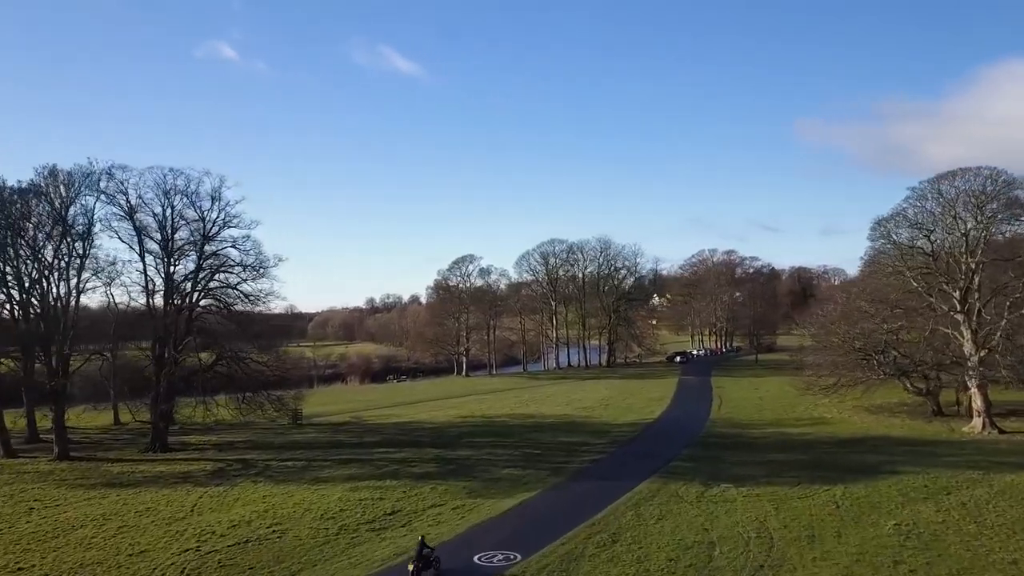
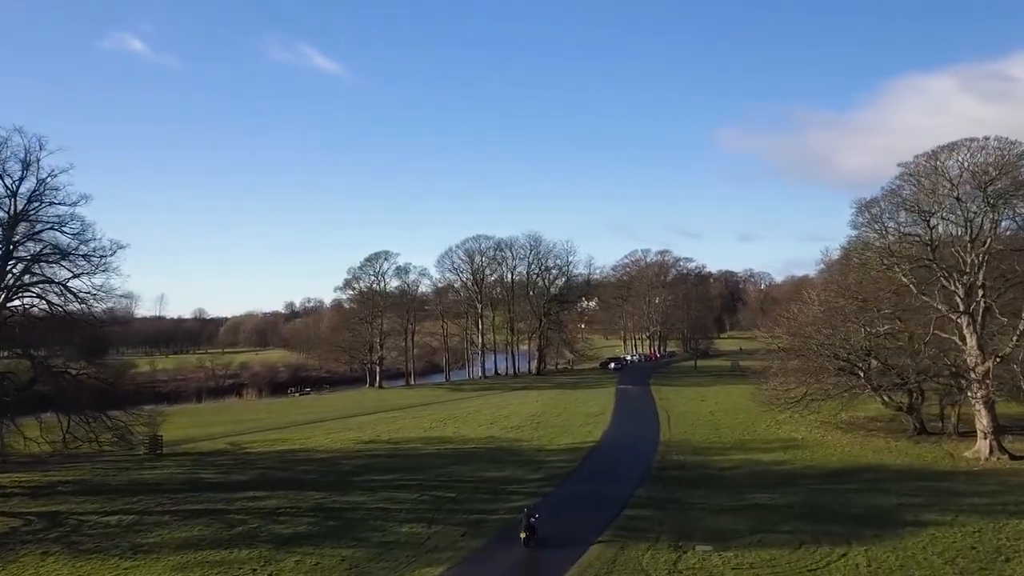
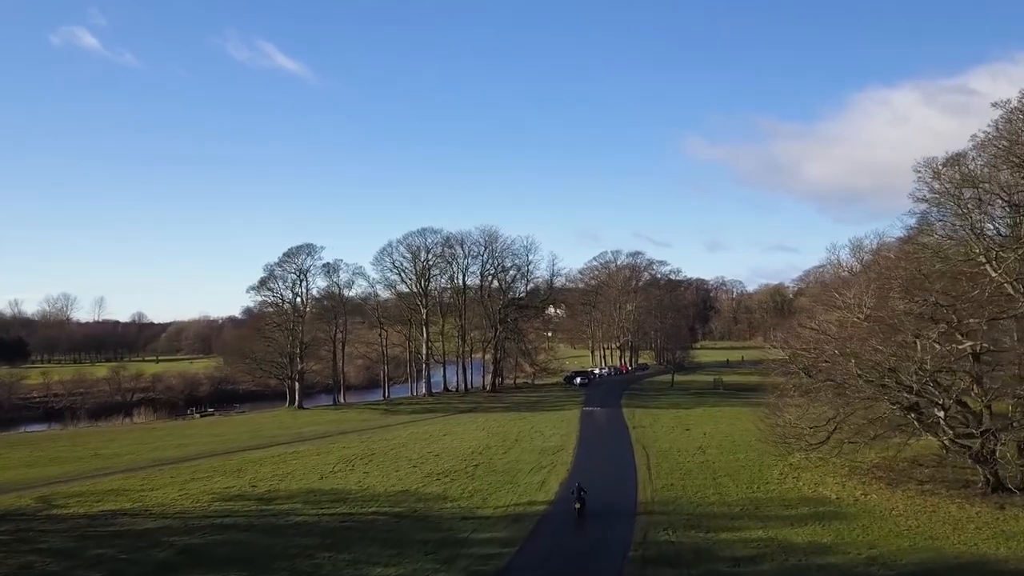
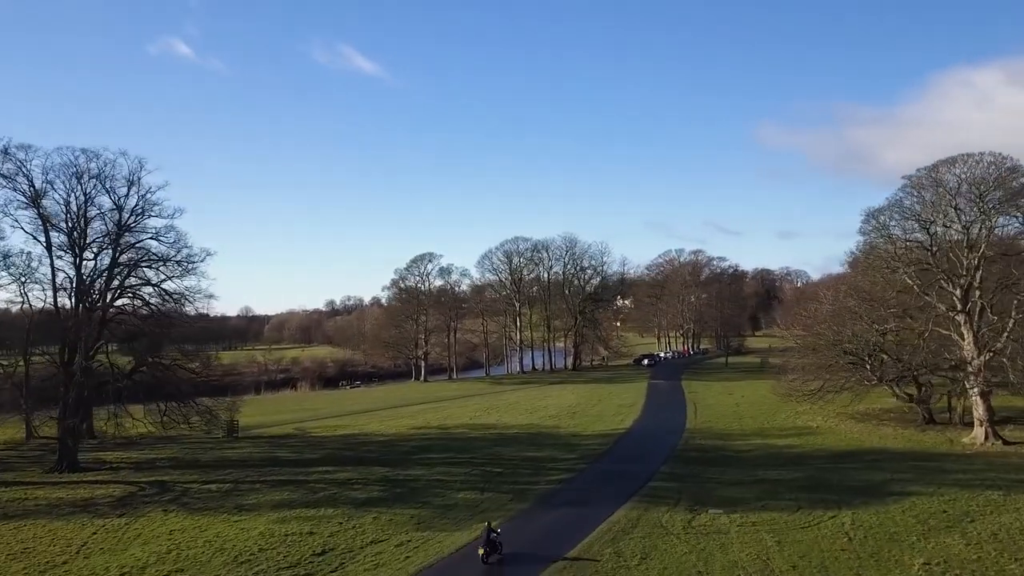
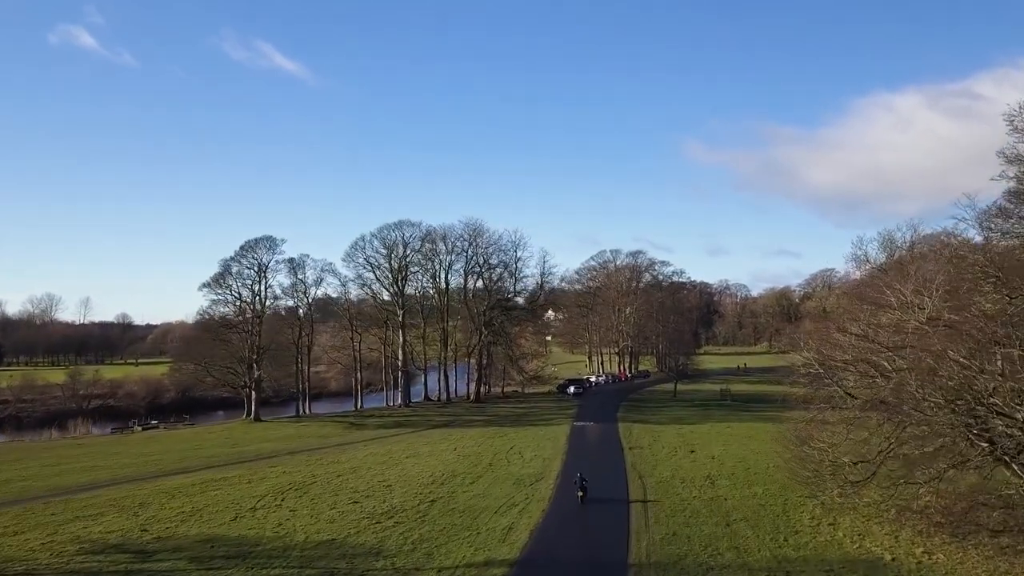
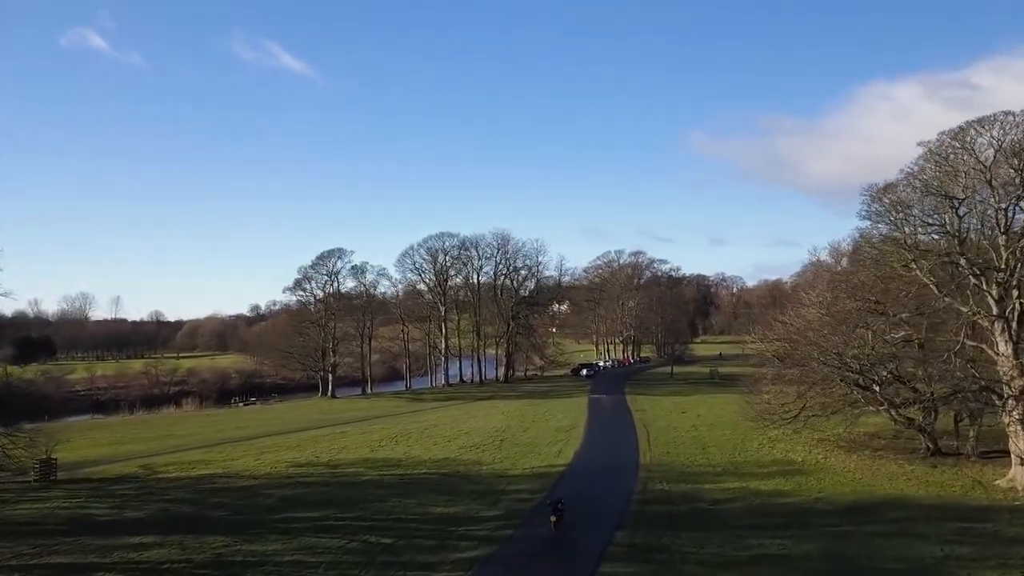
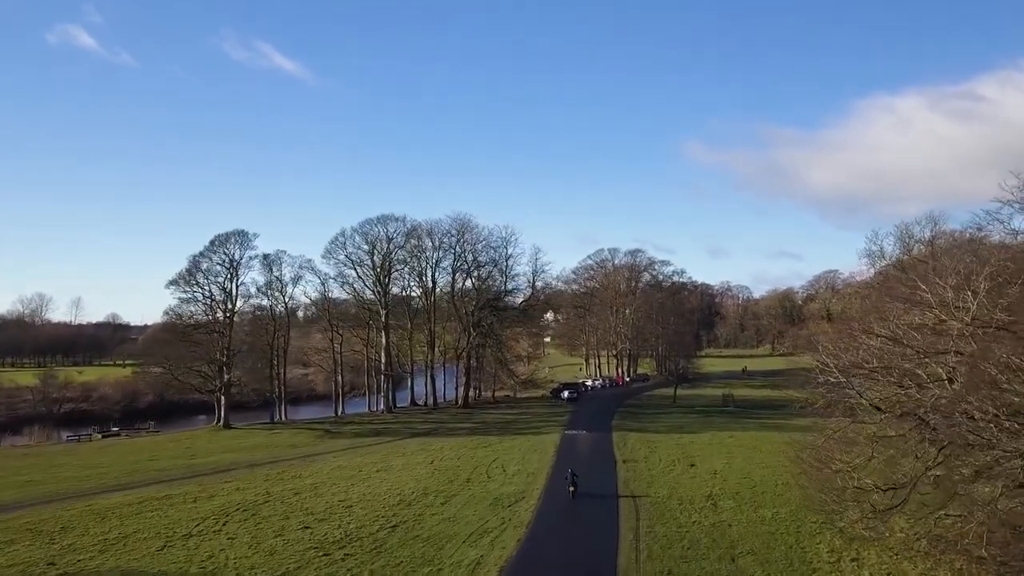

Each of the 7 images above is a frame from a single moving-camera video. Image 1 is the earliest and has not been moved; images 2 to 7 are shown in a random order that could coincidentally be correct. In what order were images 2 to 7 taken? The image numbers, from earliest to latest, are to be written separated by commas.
4, 2, 6, 3, 5, 7
